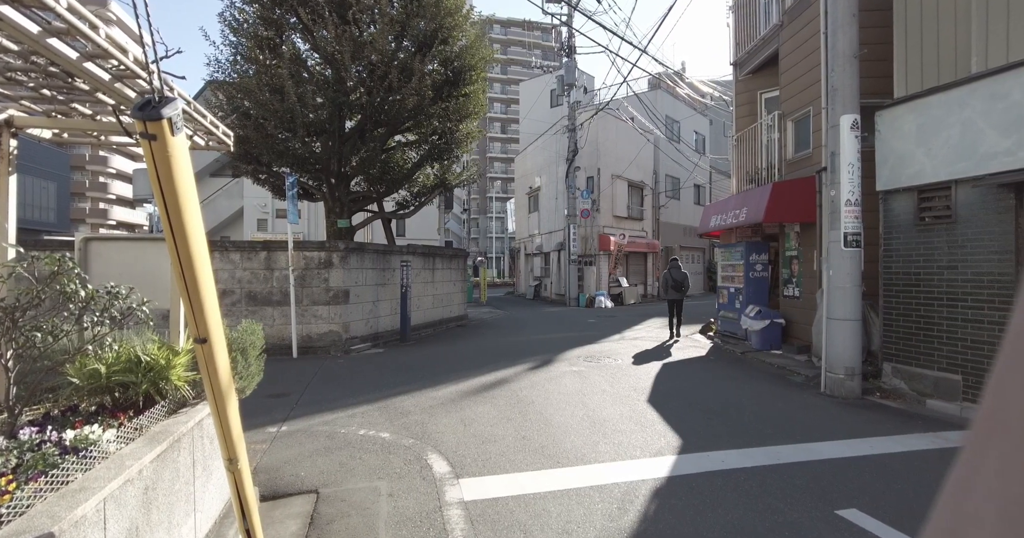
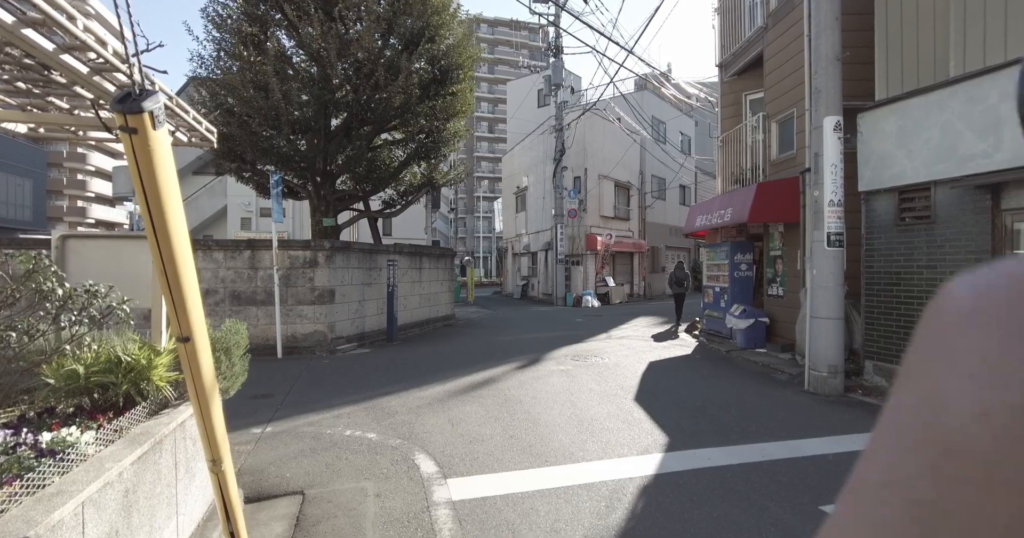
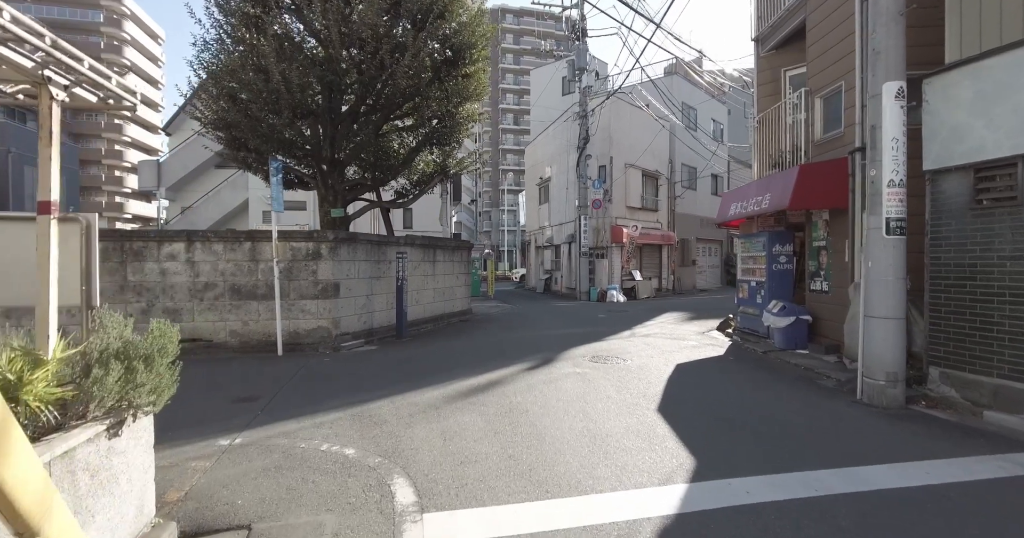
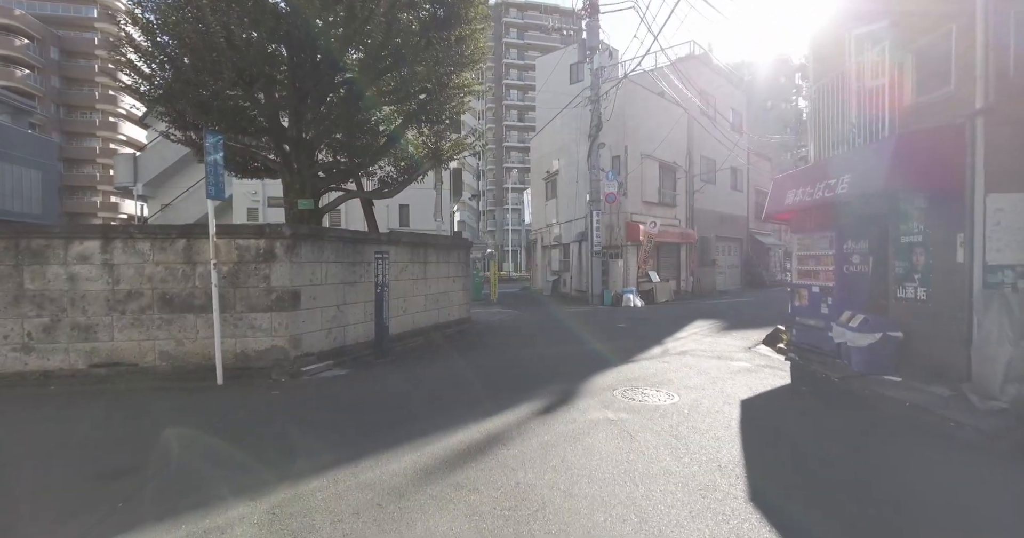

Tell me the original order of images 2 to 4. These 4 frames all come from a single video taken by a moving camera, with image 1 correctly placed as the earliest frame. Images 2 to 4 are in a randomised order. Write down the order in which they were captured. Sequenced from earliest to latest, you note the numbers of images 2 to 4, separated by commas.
2, 3, 4
